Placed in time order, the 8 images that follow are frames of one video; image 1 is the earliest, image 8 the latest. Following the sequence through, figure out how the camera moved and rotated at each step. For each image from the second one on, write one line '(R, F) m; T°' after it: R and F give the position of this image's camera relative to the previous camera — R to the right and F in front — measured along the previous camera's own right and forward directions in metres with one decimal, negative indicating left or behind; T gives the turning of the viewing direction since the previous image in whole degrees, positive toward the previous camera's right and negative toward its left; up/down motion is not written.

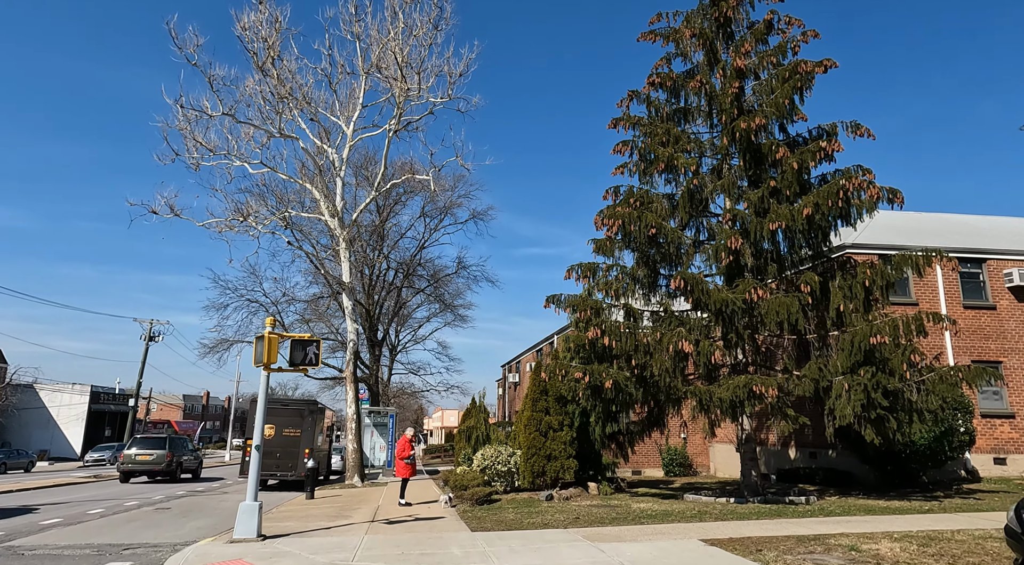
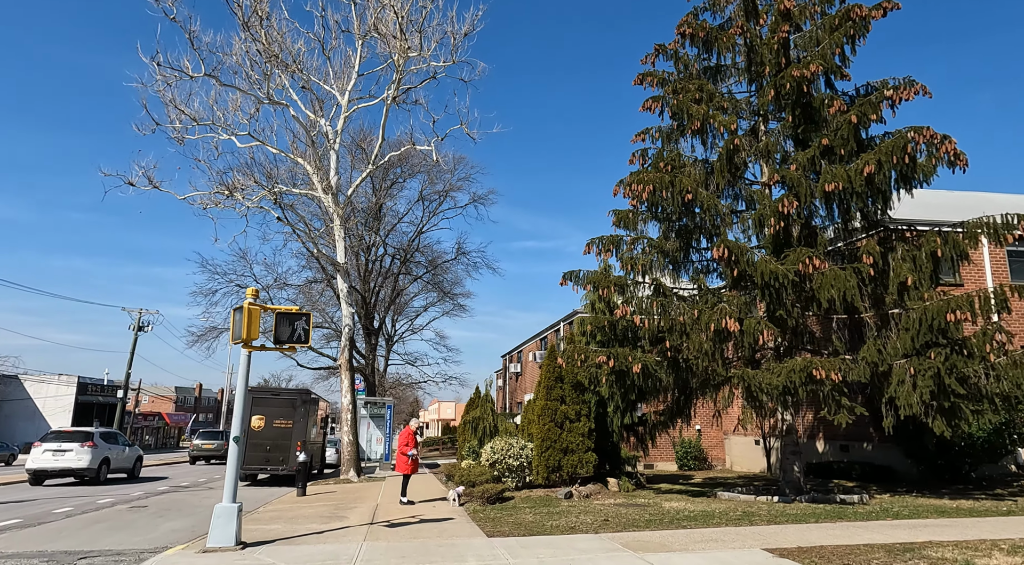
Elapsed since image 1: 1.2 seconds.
(-0.4, +1.6) m; 0°
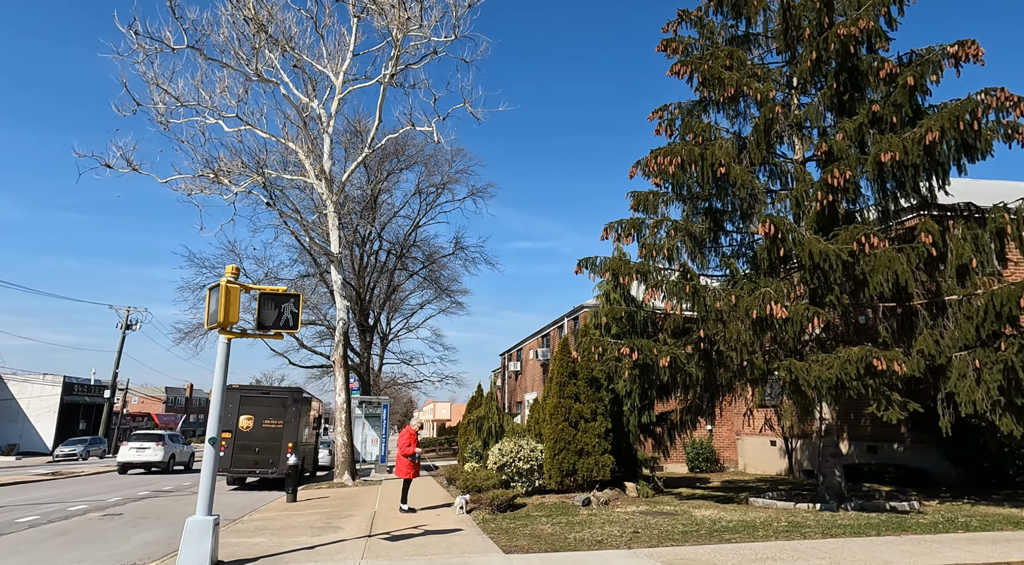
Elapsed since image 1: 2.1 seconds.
(-0.3, +1.2) m; +1°
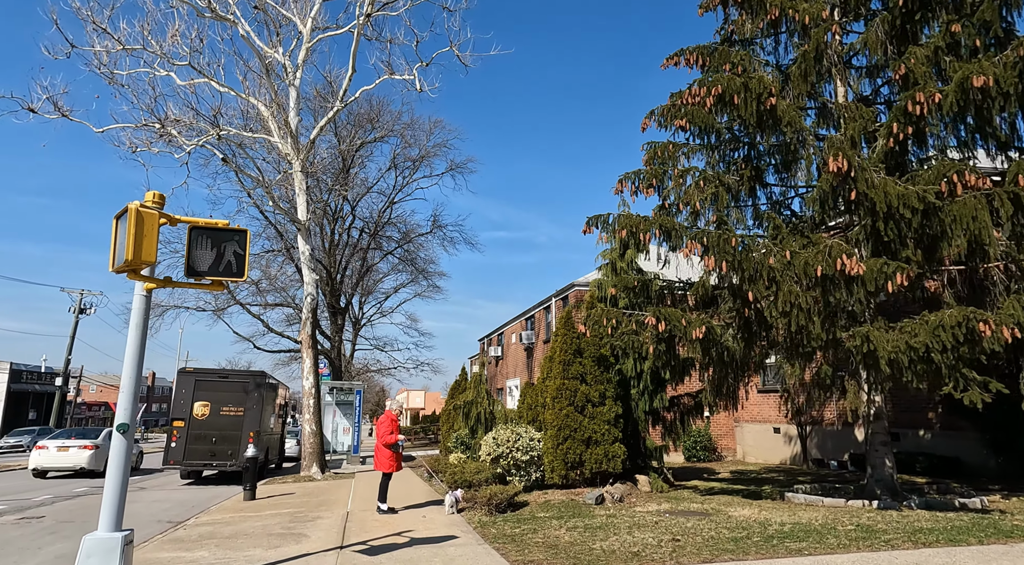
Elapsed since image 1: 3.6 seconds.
(-0.4, +2.0) m; +2°
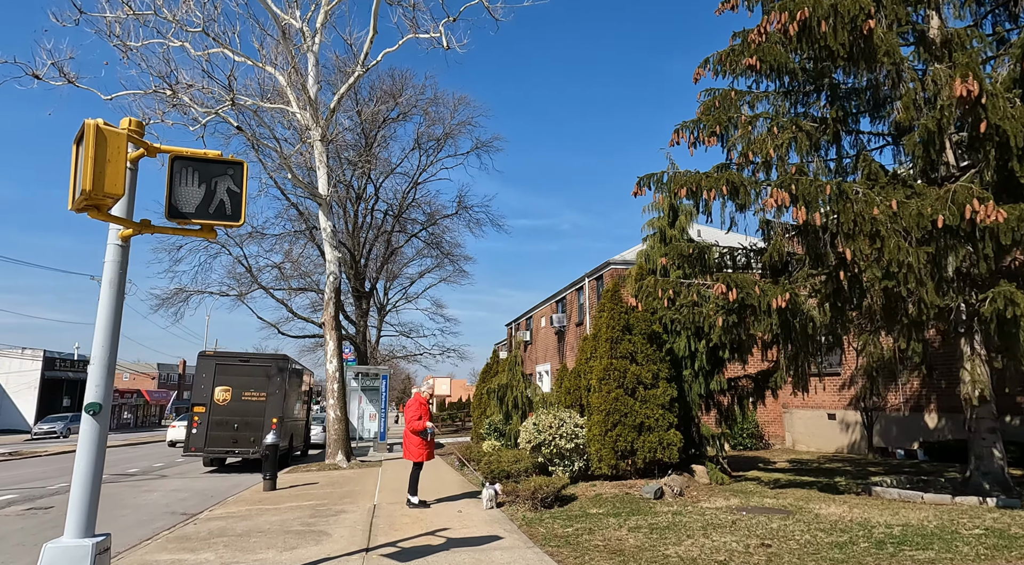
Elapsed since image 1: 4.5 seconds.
(-0.3, +1.2) m; -2°
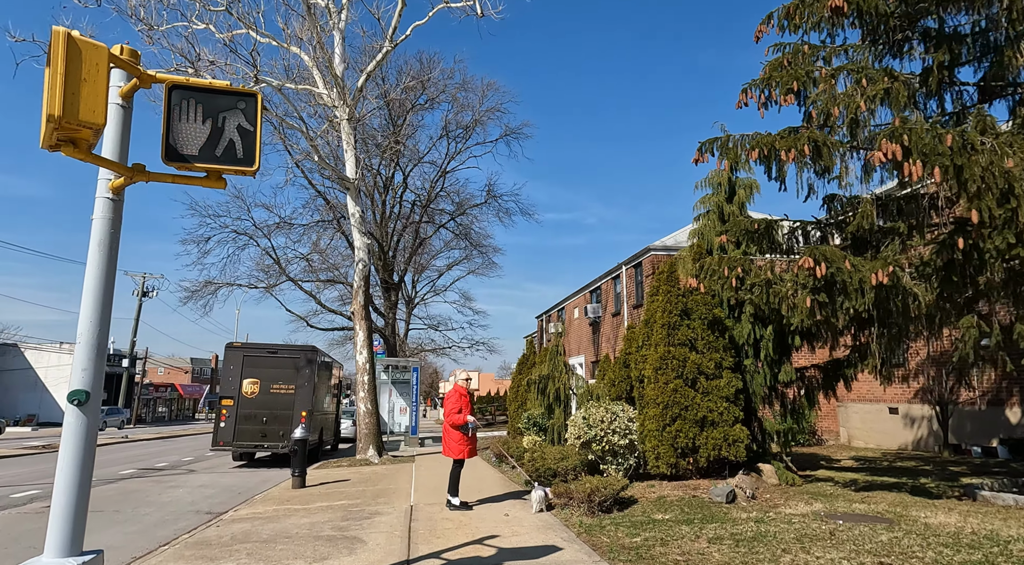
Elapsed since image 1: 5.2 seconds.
(-0.3, +0.9) m; -2°
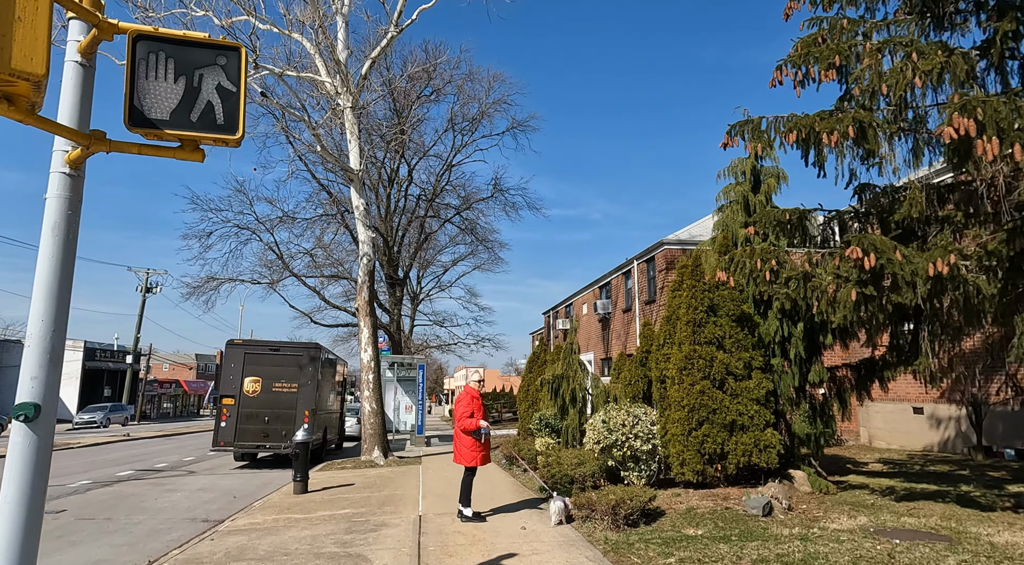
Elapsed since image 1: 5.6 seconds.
(-0.1, +0.6) m; 0°
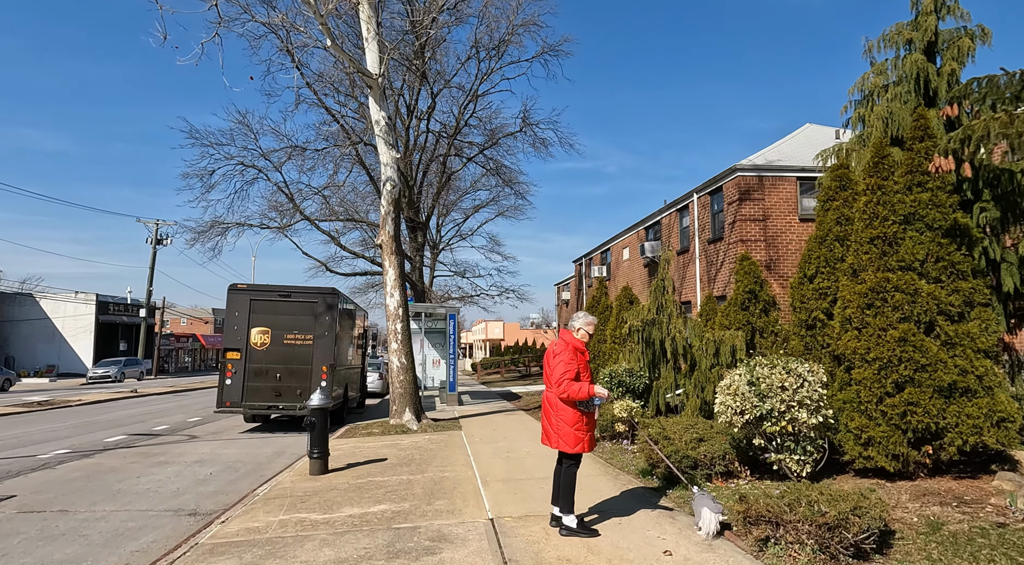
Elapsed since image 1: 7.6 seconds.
(-0.9, +2.9) m; -1°
